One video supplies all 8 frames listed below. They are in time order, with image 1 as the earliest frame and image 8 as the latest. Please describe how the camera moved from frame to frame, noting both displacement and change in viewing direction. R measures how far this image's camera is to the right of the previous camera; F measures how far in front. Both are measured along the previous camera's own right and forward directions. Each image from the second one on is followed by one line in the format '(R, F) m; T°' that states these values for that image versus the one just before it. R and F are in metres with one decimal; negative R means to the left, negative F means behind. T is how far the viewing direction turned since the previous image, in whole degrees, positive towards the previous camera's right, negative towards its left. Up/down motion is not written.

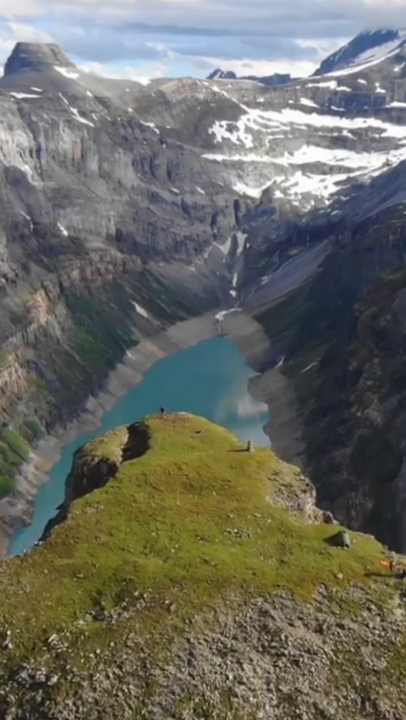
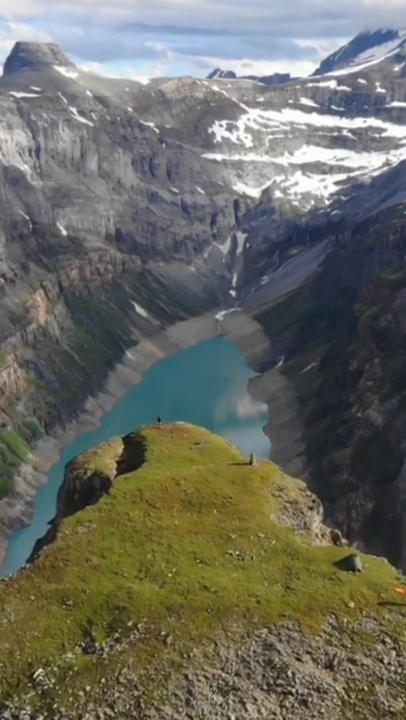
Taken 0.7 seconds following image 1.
(0.0, +0.8) m; 0°
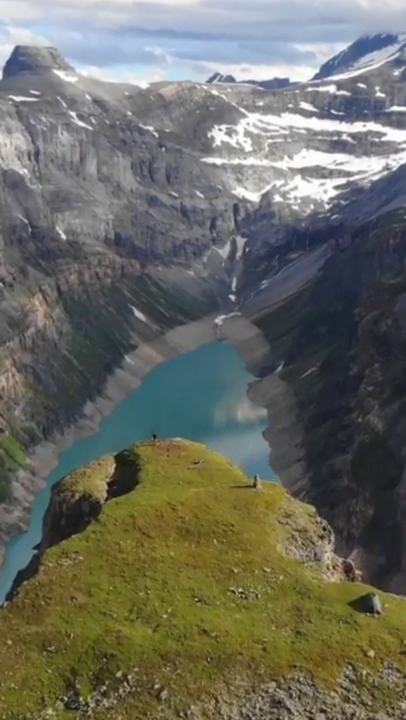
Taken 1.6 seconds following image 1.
(0.0, +1.2) m; 0°
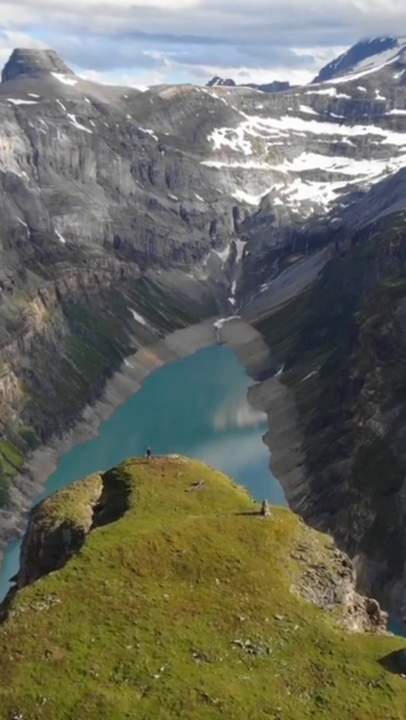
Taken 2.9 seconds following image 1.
(0.0, +1.5) m; 0°
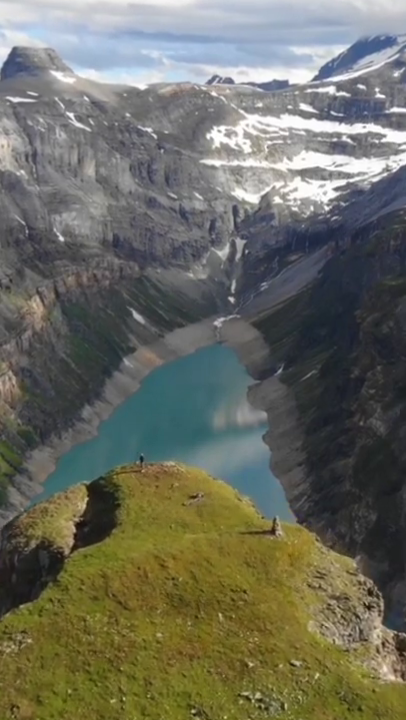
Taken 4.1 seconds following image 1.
(0.0, +1.4) m; 0°
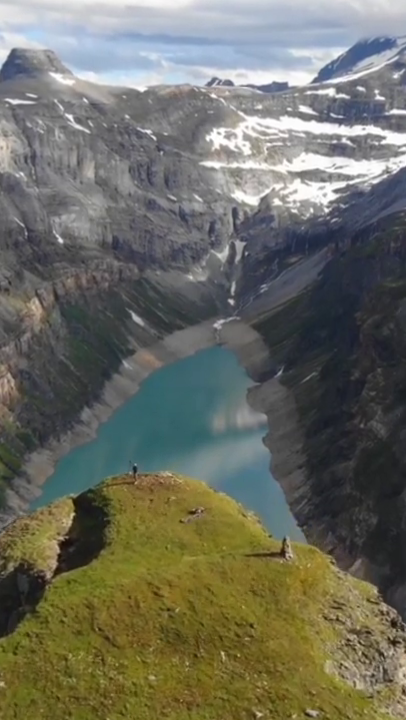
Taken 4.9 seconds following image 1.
(0.0, +1.0) m; 0°
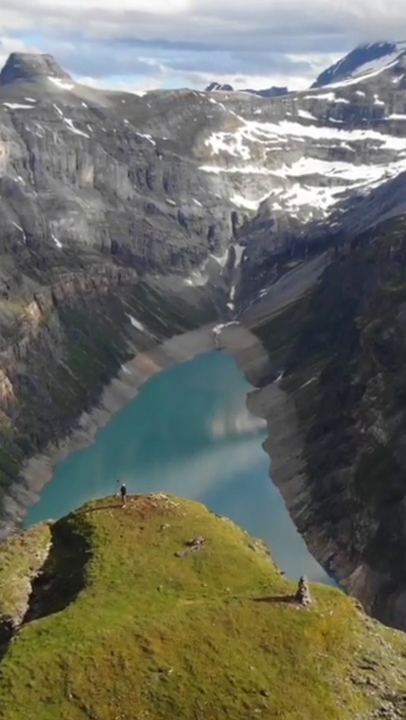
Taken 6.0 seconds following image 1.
(0.0, +1.3) m; 0°
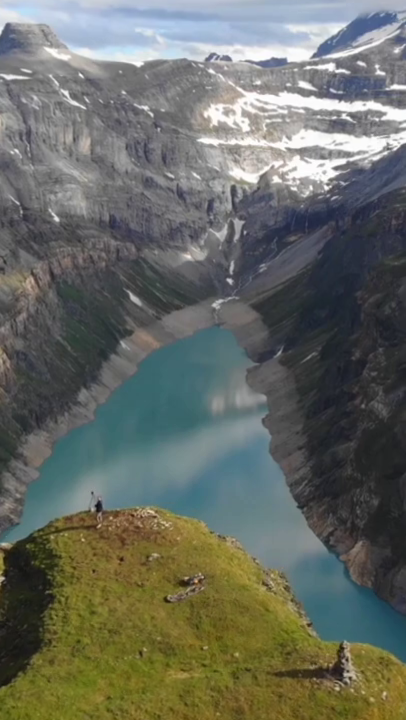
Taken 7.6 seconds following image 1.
(0.0, +1.8) m; 0°
